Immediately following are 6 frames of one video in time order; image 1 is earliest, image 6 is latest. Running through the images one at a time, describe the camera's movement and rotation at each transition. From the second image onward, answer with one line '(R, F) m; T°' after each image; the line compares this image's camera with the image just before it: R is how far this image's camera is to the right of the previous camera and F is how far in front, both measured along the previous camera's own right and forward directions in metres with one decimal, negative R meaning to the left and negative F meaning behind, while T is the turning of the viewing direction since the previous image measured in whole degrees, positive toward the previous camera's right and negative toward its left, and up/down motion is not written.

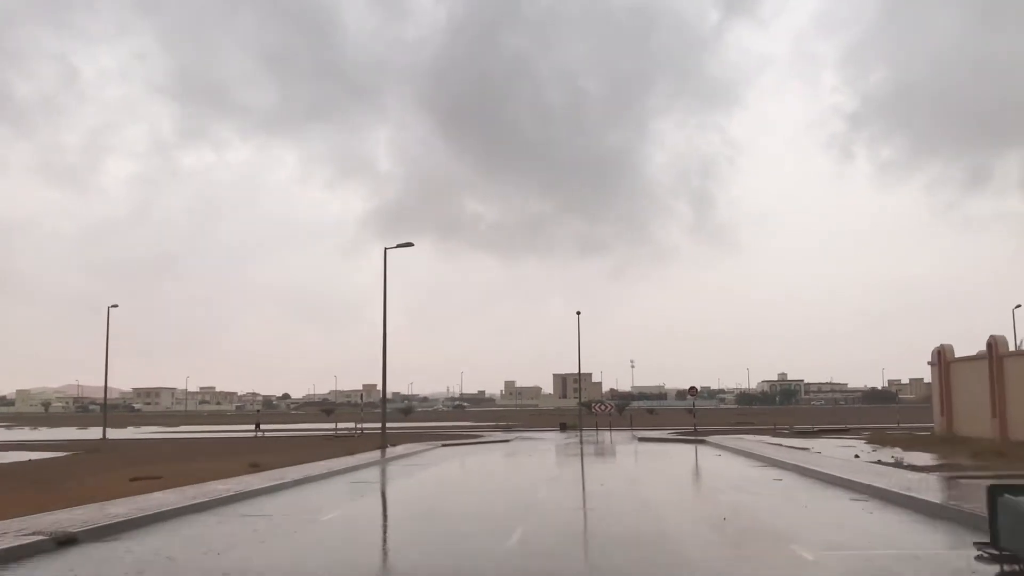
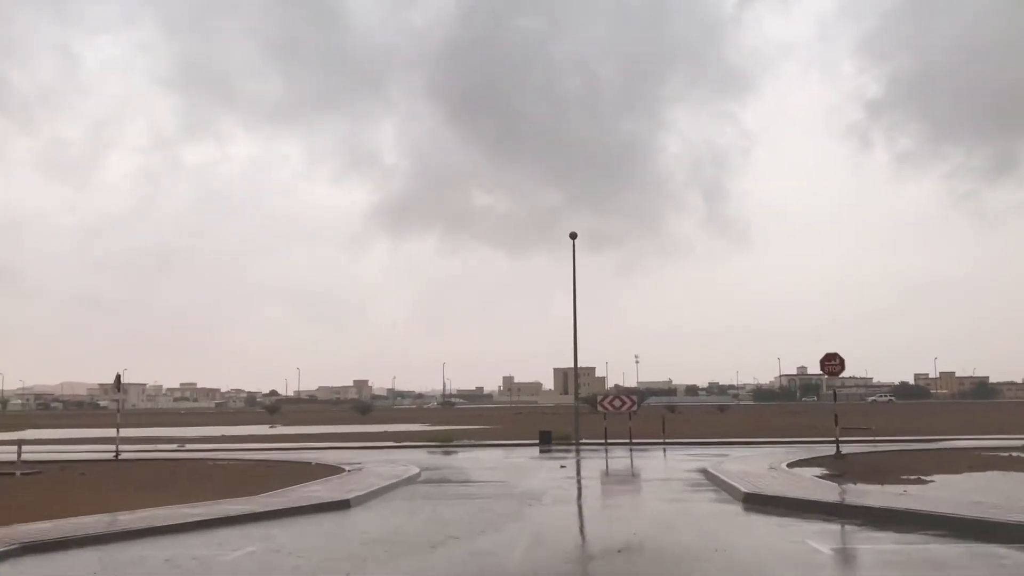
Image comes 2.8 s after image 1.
(+1.9, +20.6) m; 0°
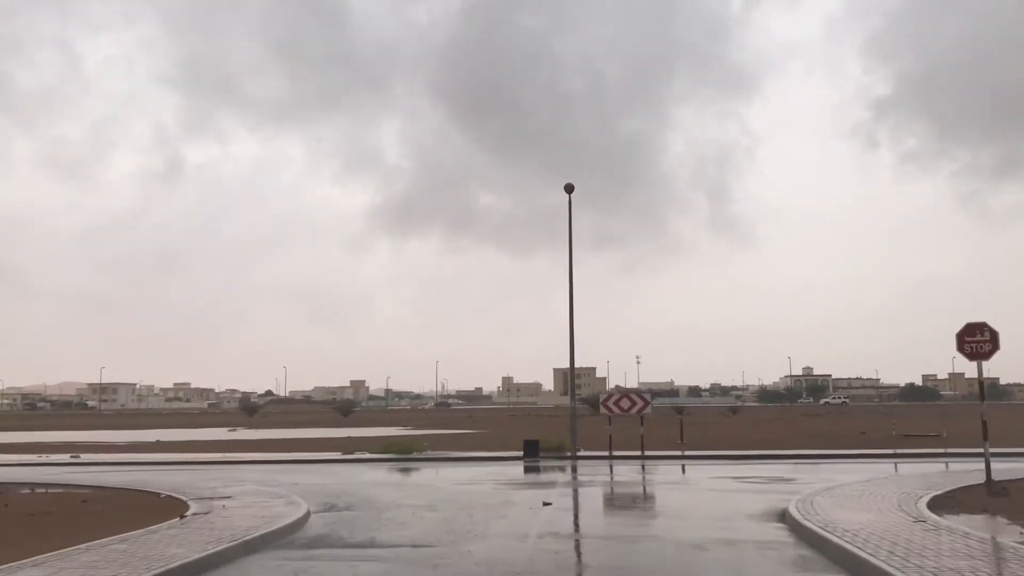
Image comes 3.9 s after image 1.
(+0.6, +6.0) m; 0°
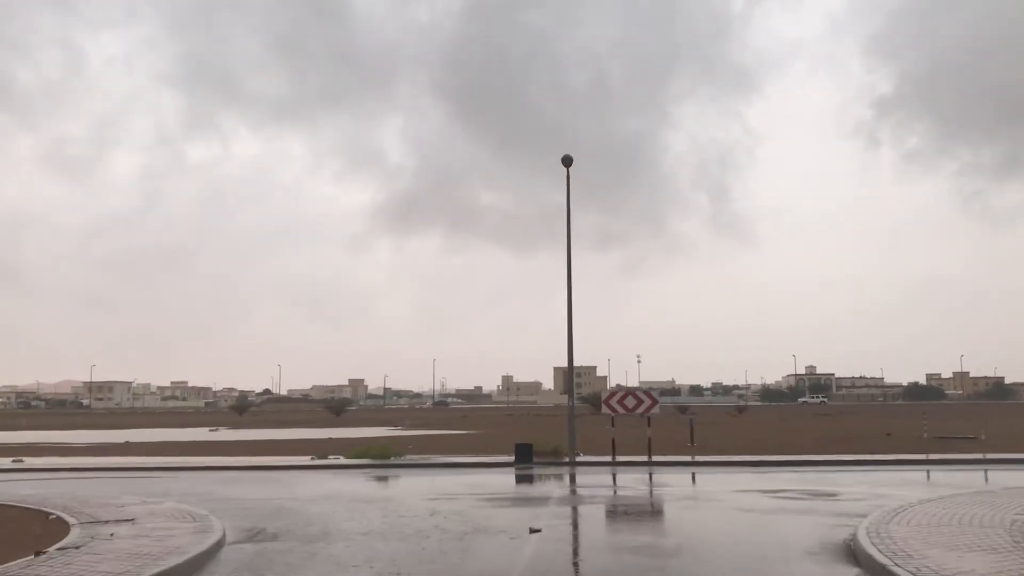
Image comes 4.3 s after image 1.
(+0.2, +2.3) m; 0°
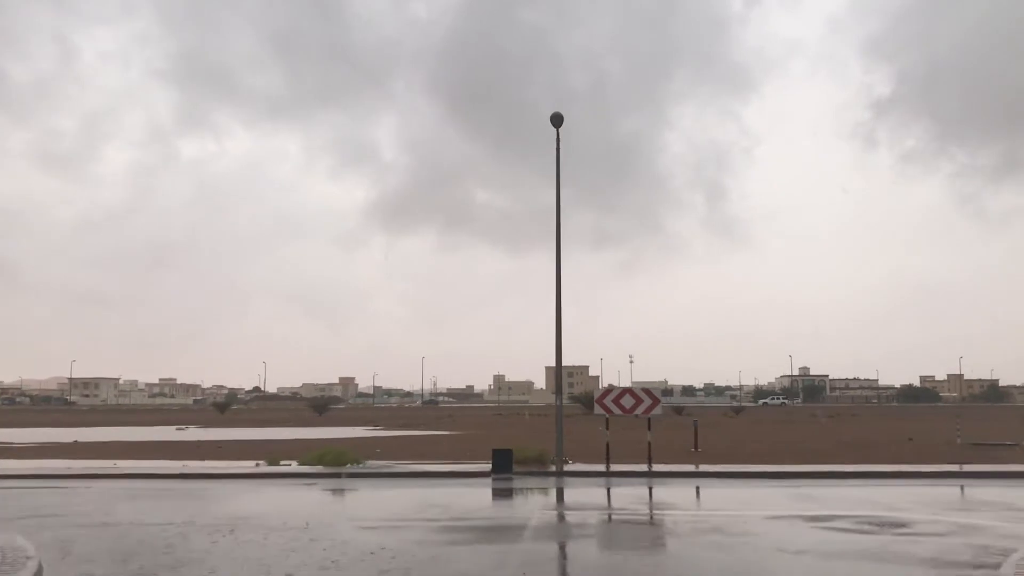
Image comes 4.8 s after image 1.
(+0.3, +2.6) m; 0°
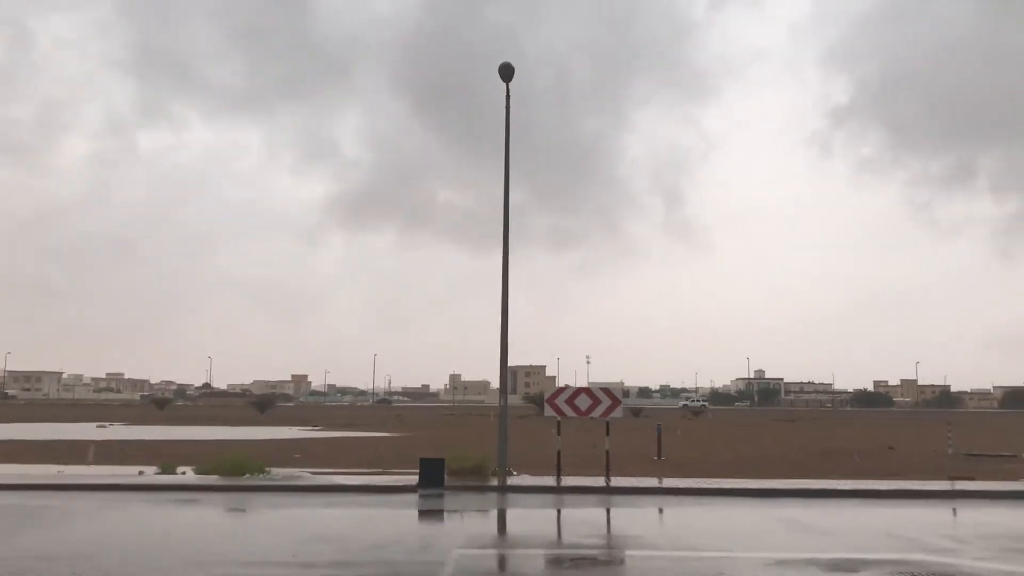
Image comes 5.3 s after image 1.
(+0.3, +2.4) m; +3°
